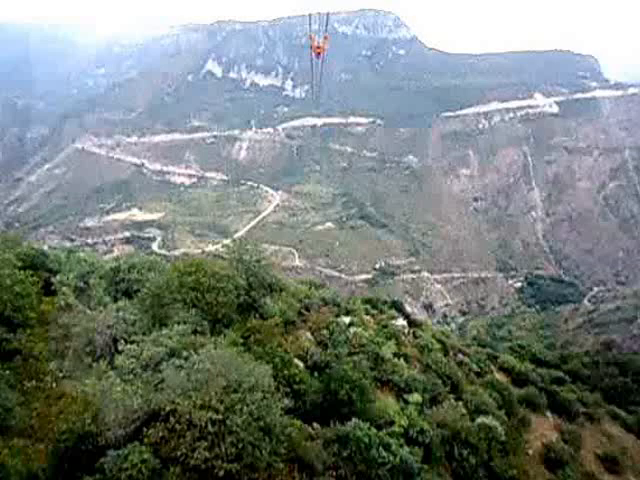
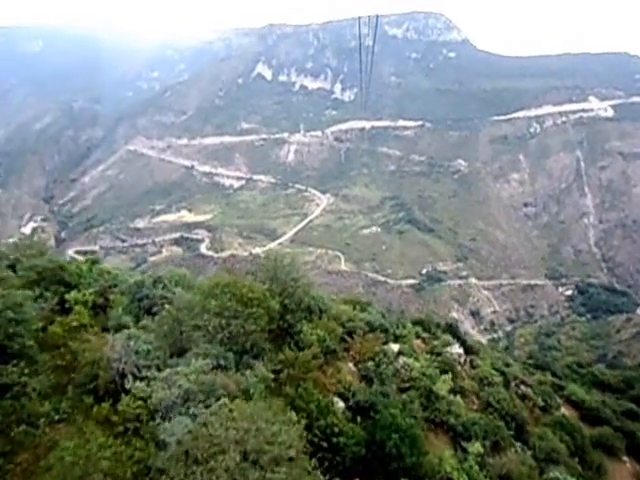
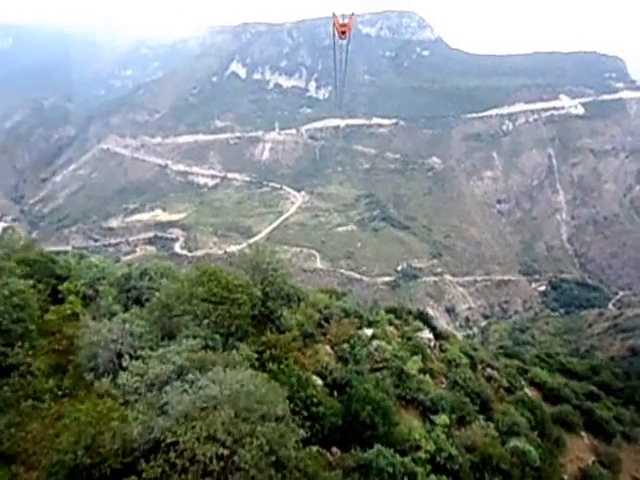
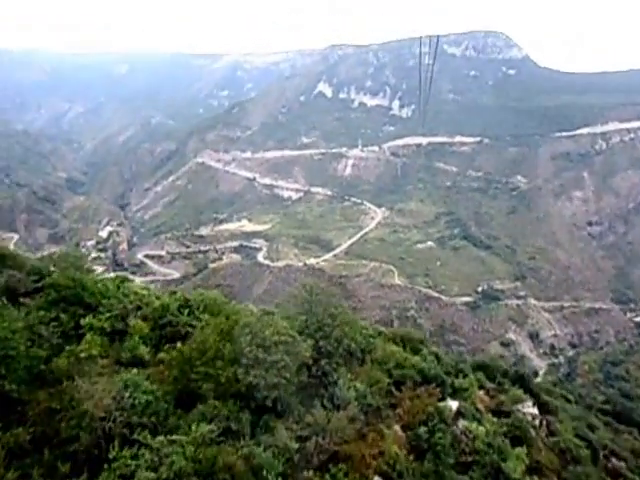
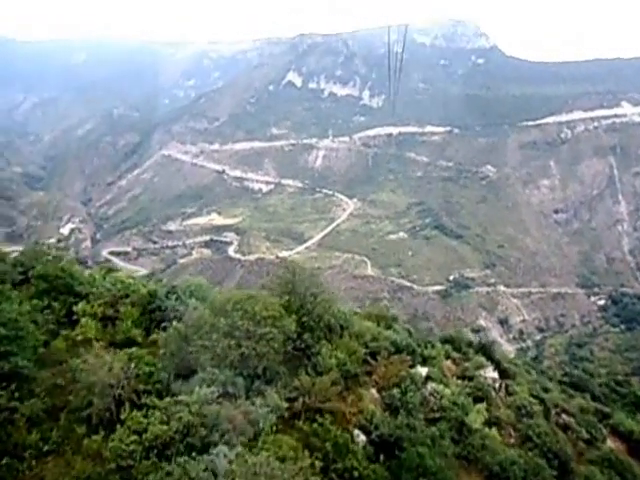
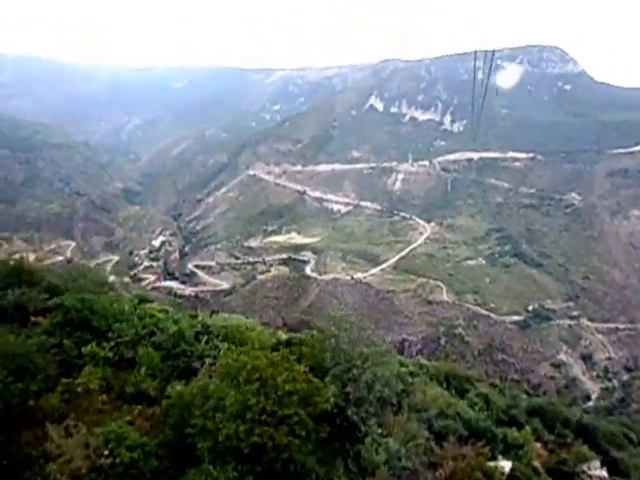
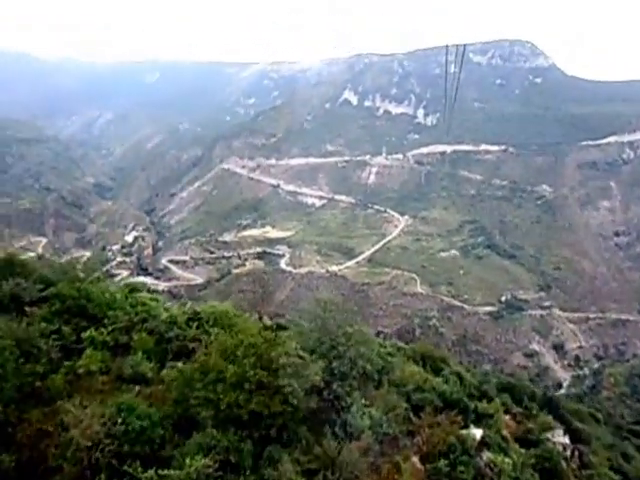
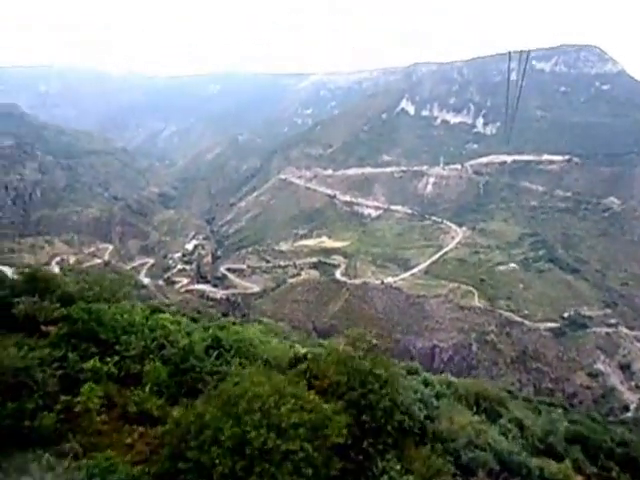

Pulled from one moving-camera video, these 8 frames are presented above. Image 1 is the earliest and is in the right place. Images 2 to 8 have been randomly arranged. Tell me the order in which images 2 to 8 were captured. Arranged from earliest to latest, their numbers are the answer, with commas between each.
3, 2, 5, 4, 7, 6, 8
